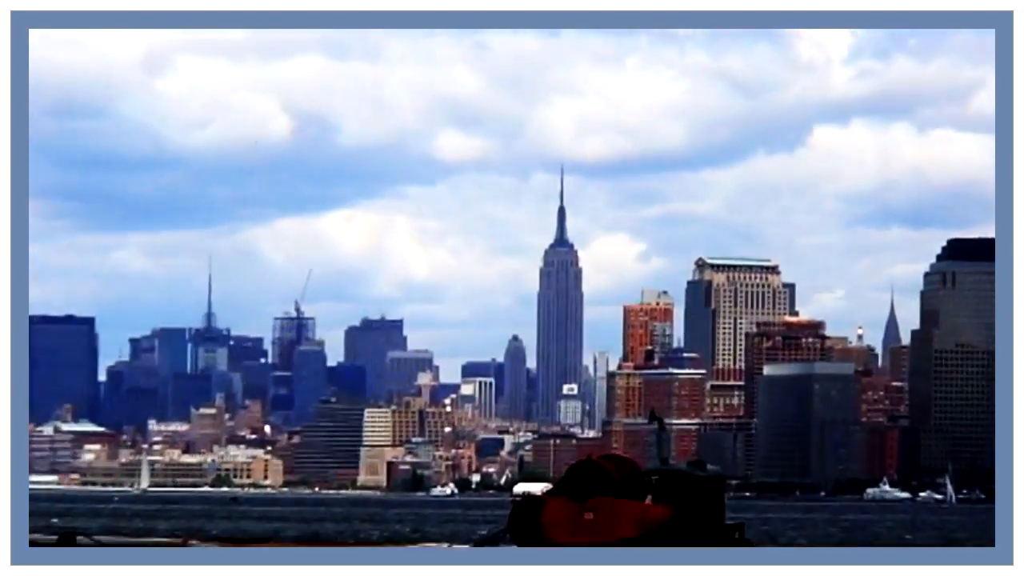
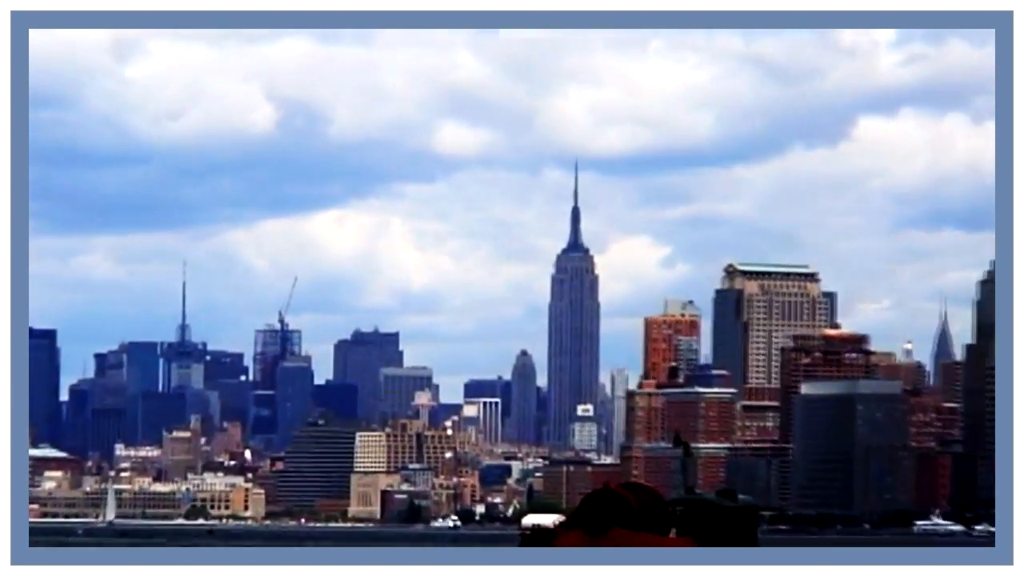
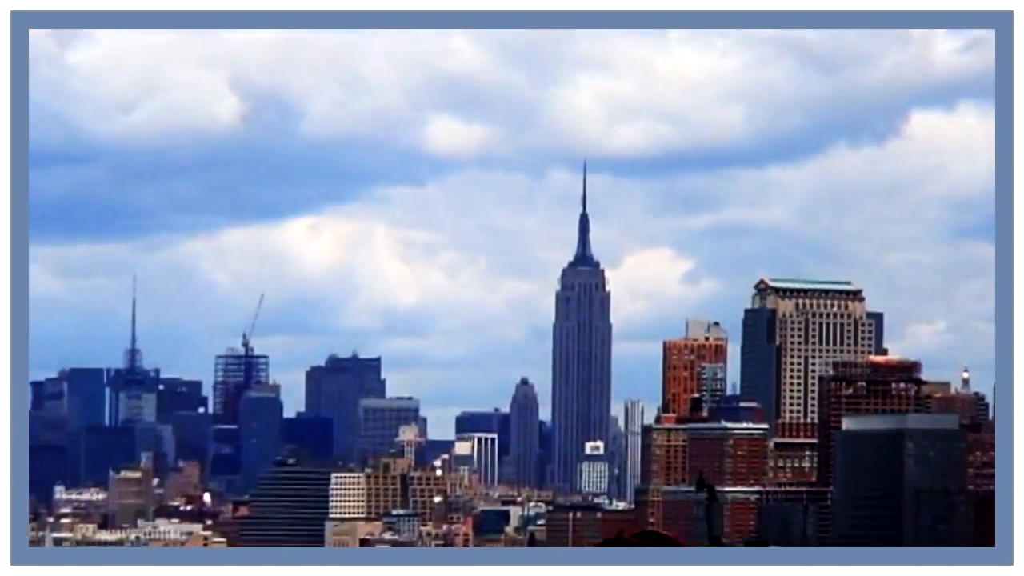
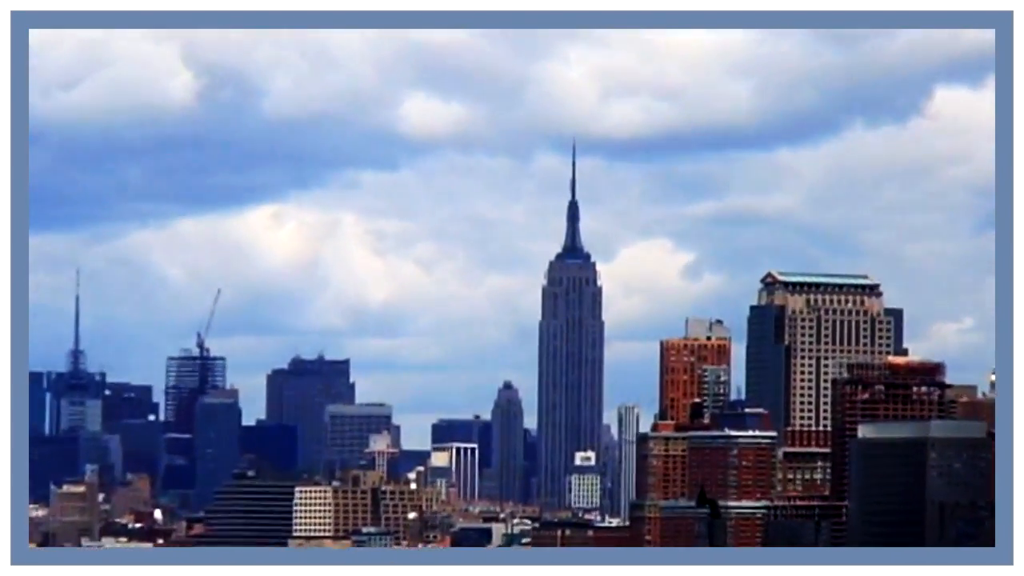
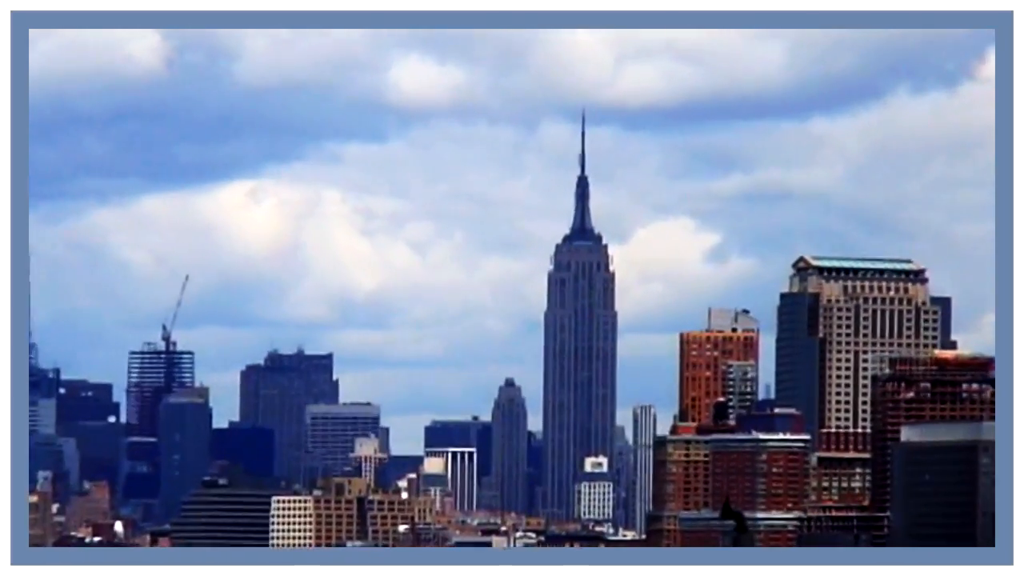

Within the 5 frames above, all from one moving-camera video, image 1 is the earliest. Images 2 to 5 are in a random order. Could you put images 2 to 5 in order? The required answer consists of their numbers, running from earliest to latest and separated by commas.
2, 3, 4, 5
